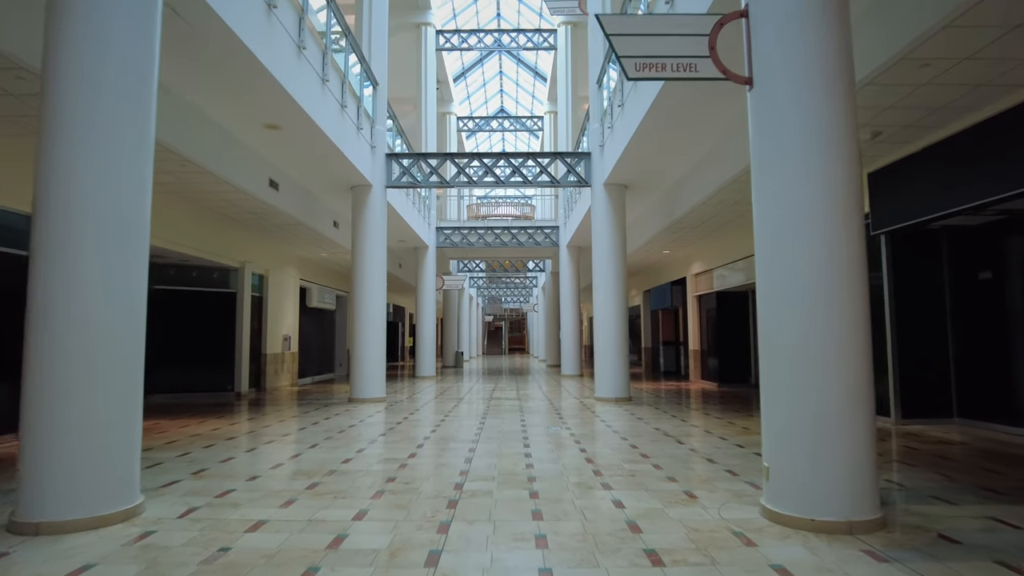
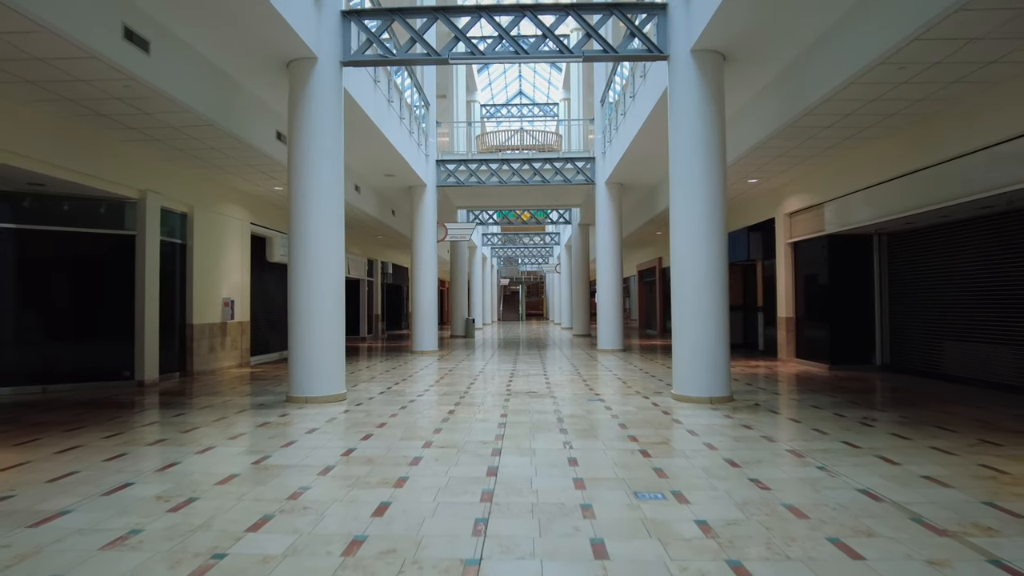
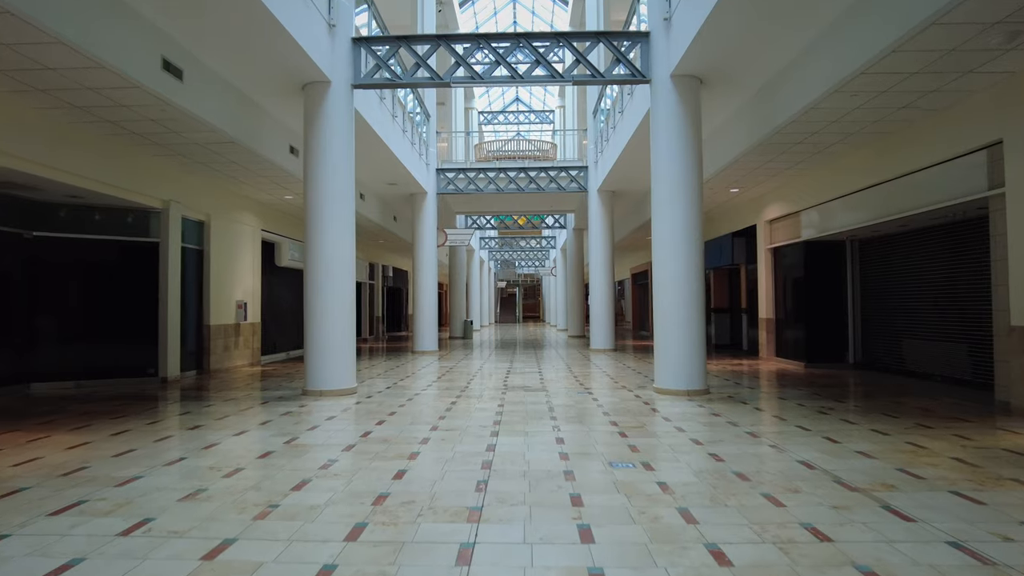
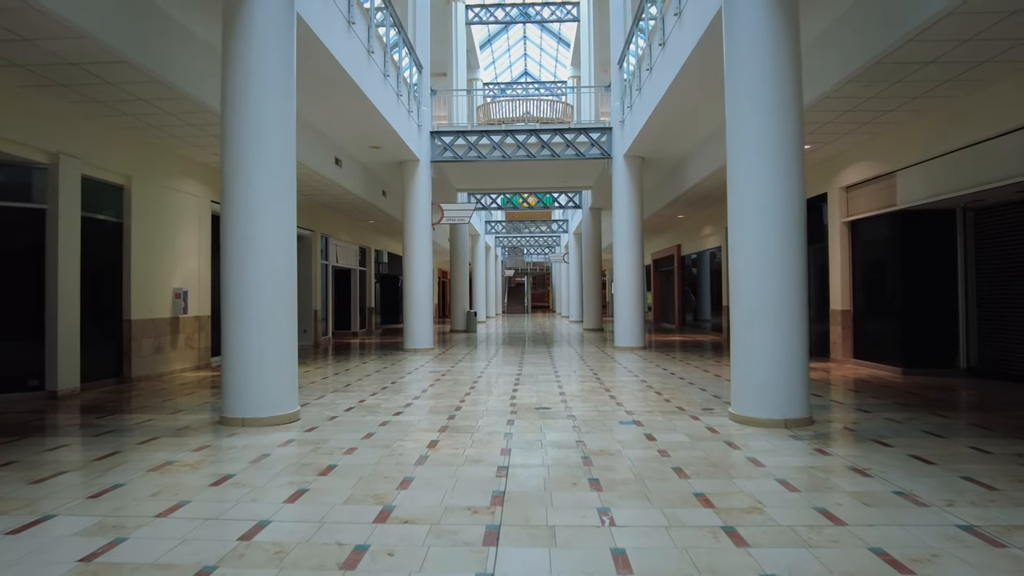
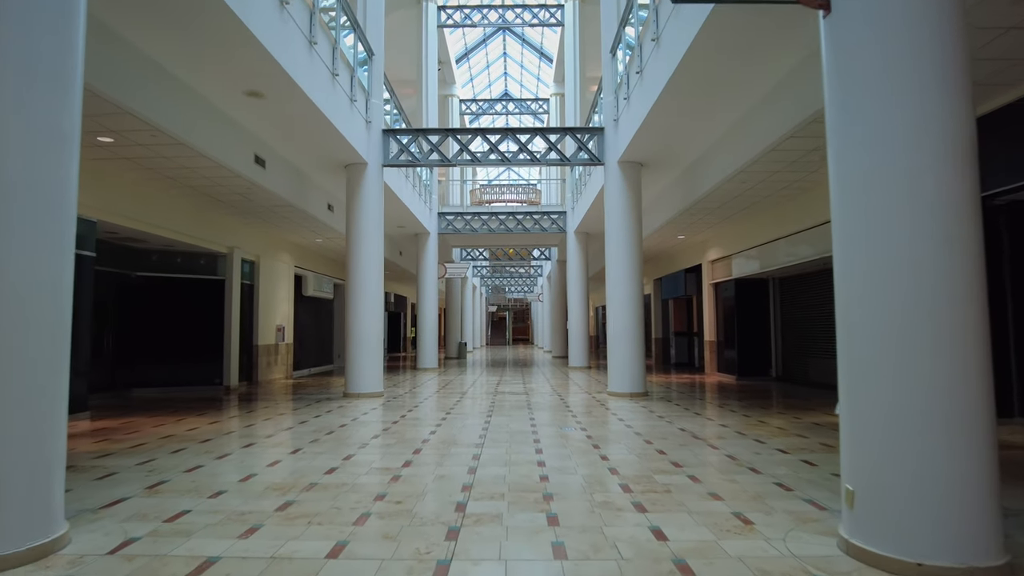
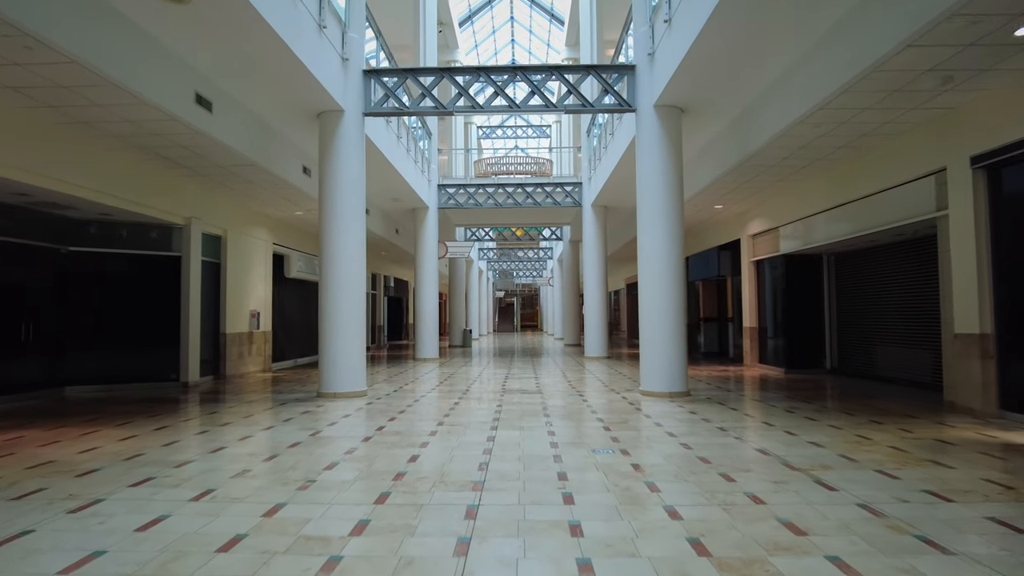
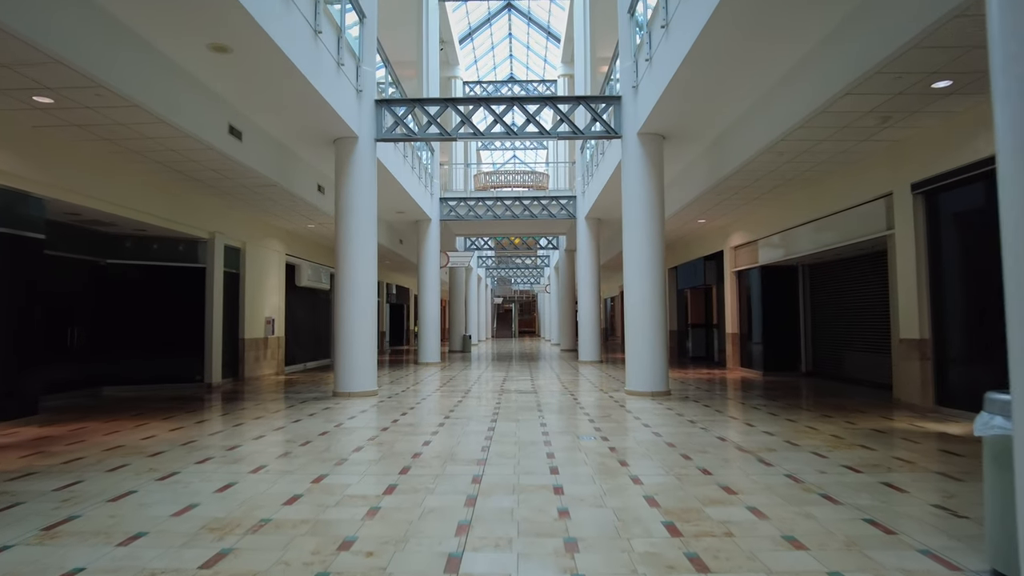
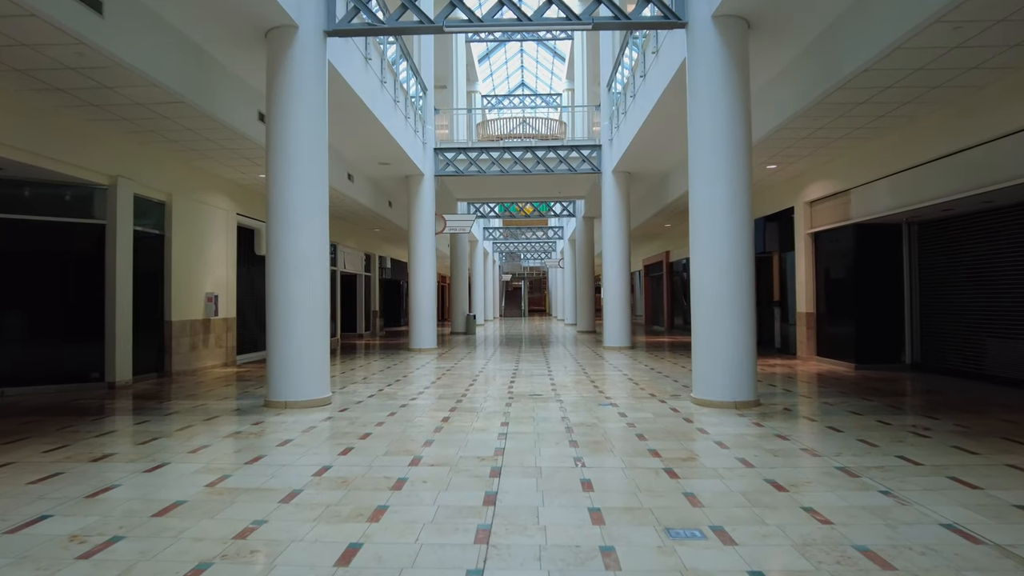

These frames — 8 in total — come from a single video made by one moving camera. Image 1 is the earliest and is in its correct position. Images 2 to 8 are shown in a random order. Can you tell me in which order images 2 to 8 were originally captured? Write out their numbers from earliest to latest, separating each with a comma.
5, 7, 6, 3, 2, 8, 4
